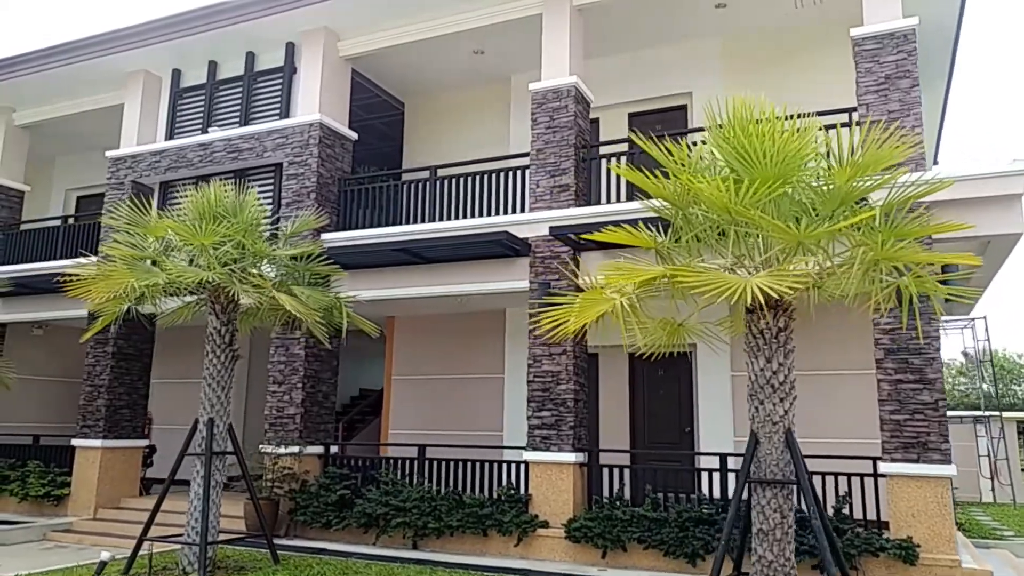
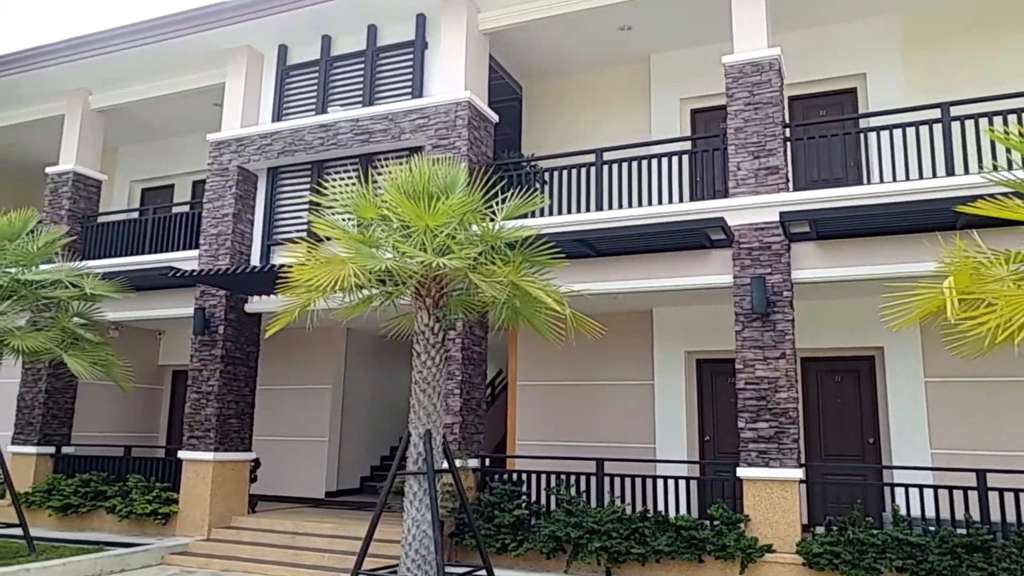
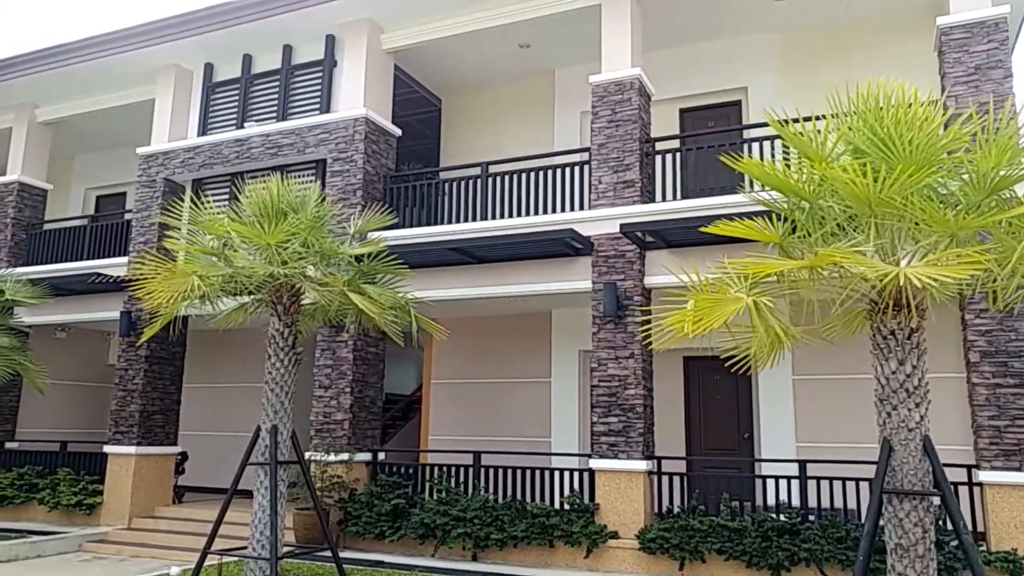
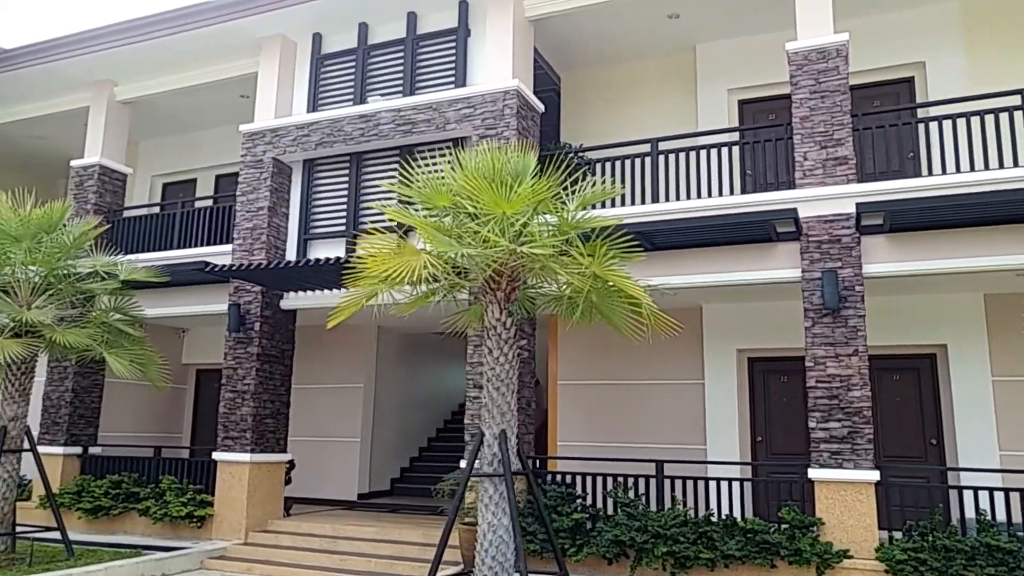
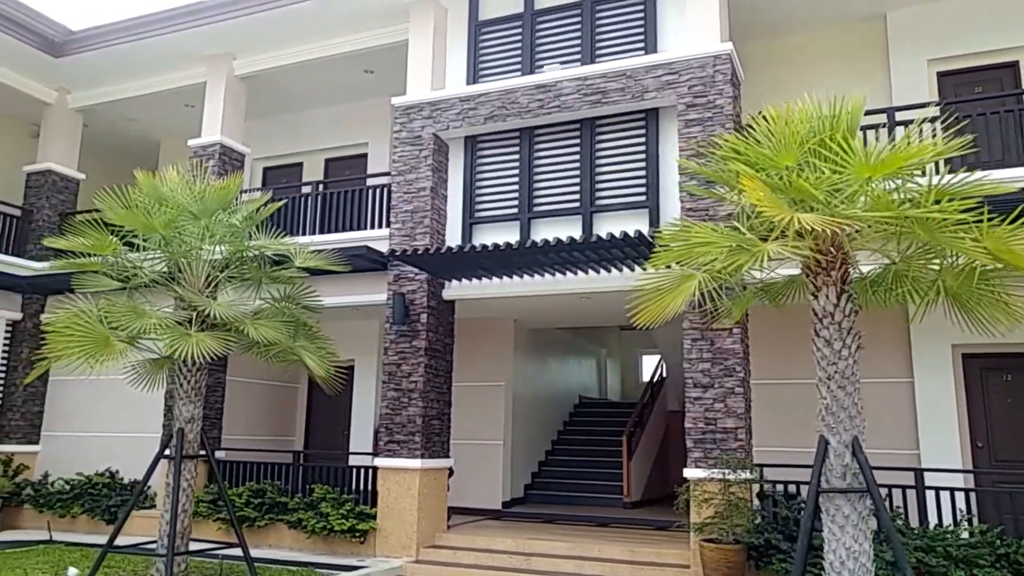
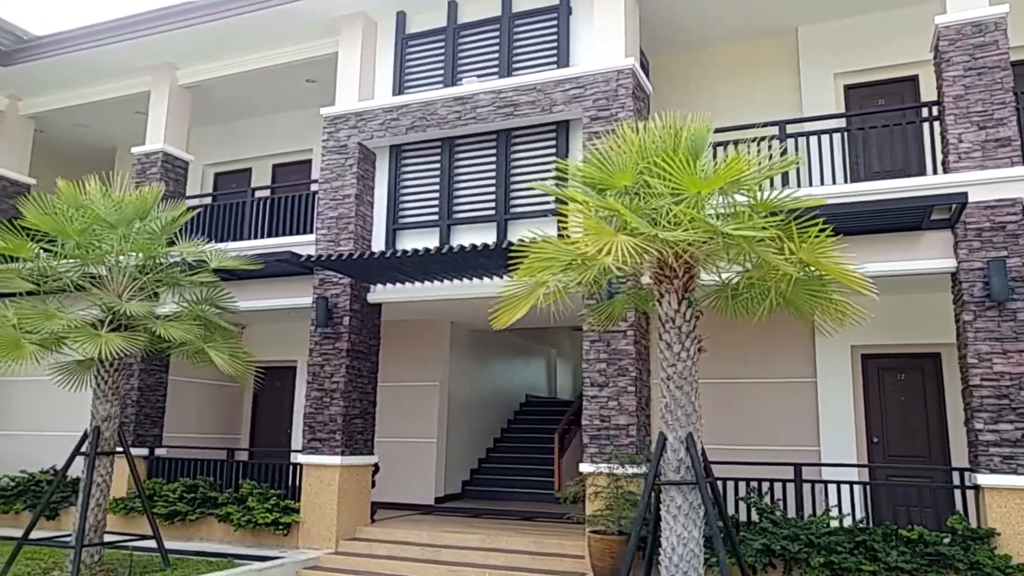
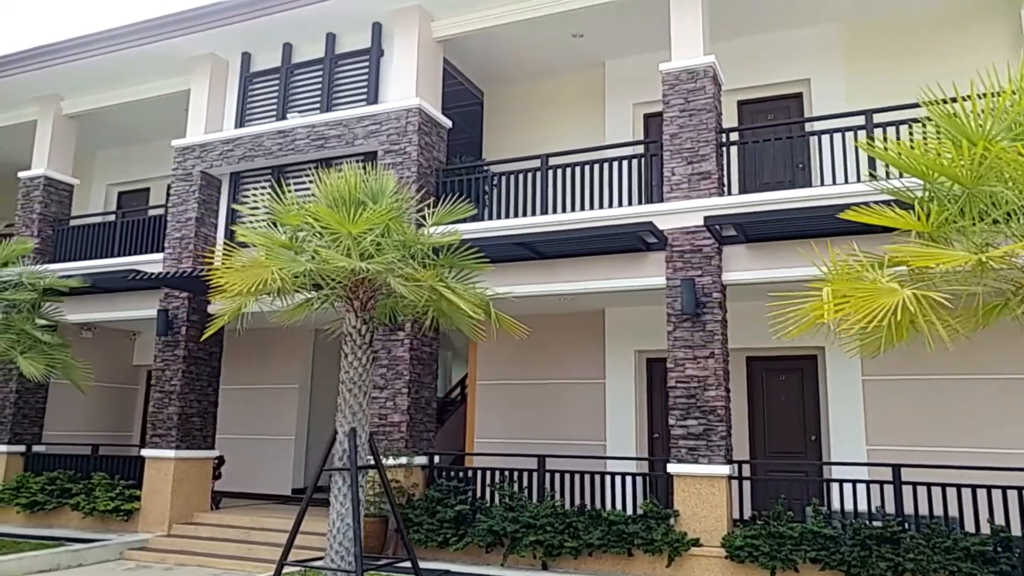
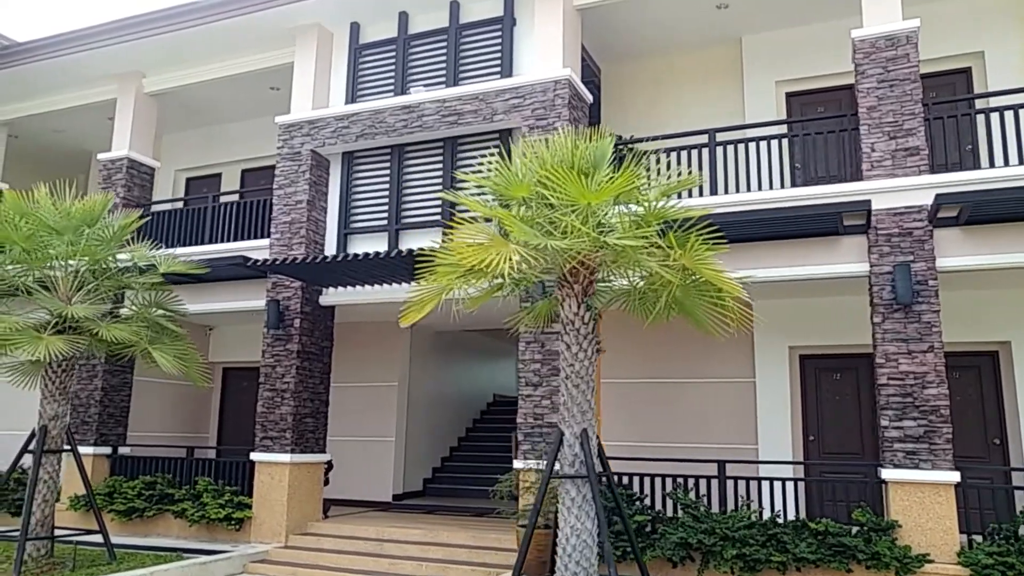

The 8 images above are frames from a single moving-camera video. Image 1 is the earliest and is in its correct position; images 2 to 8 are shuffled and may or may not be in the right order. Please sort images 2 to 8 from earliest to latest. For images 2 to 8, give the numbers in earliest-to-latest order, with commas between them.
3, 7, 2, 4, 8, 6, 5
